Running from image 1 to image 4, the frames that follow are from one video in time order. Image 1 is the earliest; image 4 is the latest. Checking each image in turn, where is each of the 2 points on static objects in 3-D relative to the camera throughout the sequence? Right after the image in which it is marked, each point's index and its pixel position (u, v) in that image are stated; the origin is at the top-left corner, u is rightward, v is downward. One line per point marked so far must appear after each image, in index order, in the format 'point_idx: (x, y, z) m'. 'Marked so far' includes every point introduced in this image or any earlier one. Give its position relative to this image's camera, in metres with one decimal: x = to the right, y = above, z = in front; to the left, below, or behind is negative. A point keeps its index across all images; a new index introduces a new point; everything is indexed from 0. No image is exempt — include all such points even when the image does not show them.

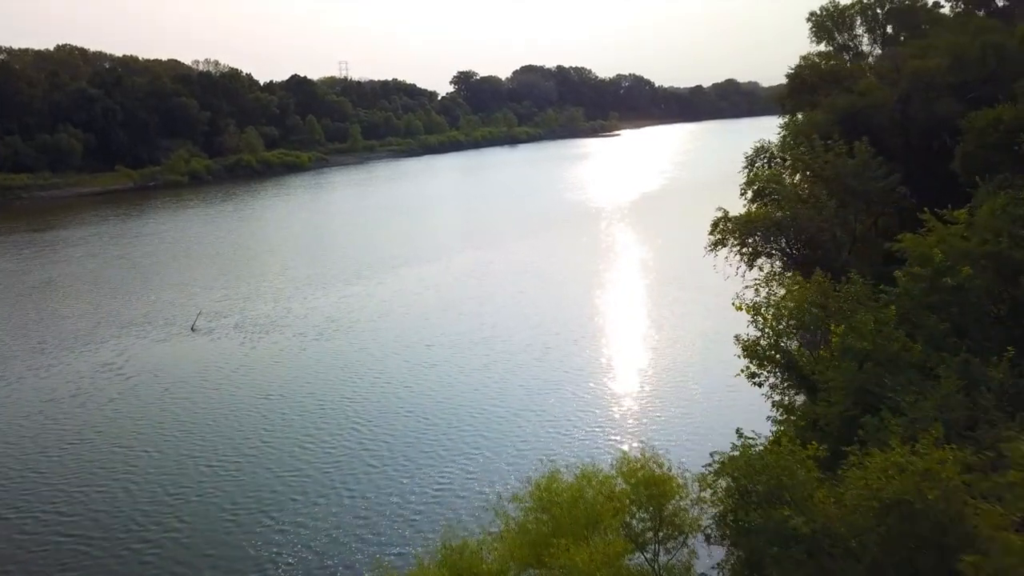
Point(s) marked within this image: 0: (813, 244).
0: (+5.5, +0.8, +14.7) m
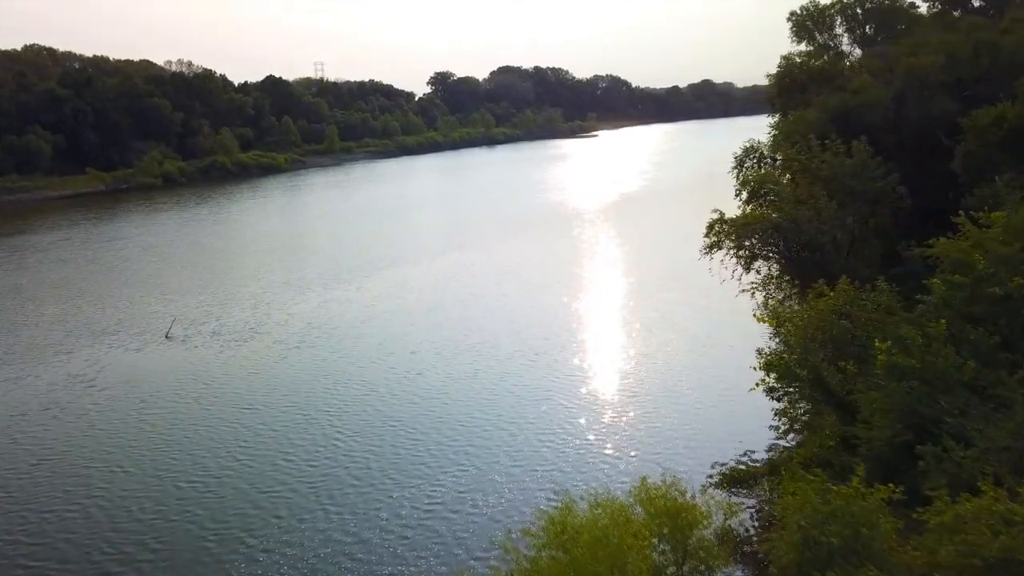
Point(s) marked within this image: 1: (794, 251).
0: (+5.3, +0.8, +14.3) m
1: (+5.0, +0.7, +14.4) m
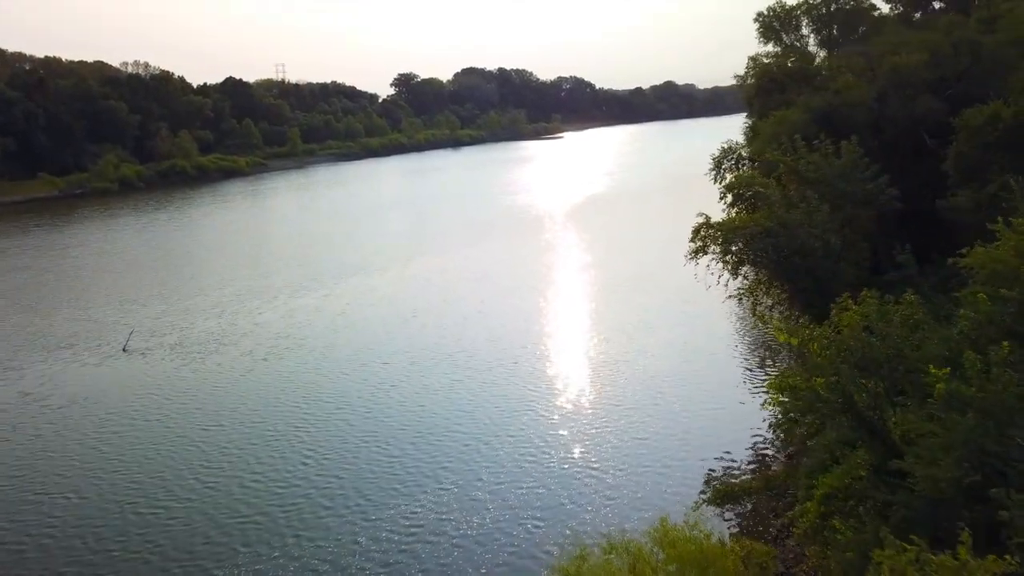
0: (+5.0, +0.7, +13.8) m
1: (+4.7, +0.6, +14.0) m
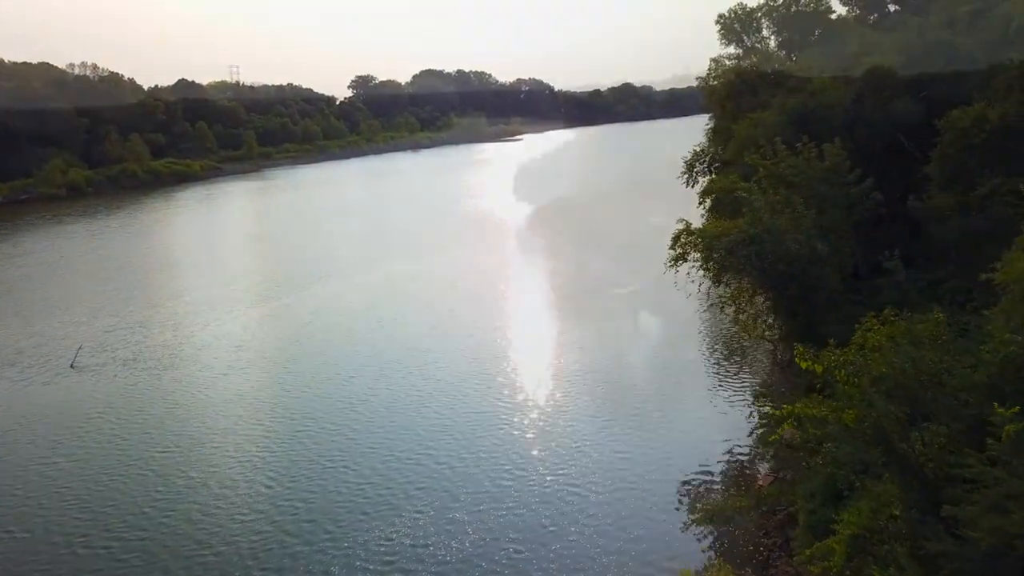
0: (+4.6, +0.5, +13.4) m
1: (+4.3, +0.4, +13.5) m
